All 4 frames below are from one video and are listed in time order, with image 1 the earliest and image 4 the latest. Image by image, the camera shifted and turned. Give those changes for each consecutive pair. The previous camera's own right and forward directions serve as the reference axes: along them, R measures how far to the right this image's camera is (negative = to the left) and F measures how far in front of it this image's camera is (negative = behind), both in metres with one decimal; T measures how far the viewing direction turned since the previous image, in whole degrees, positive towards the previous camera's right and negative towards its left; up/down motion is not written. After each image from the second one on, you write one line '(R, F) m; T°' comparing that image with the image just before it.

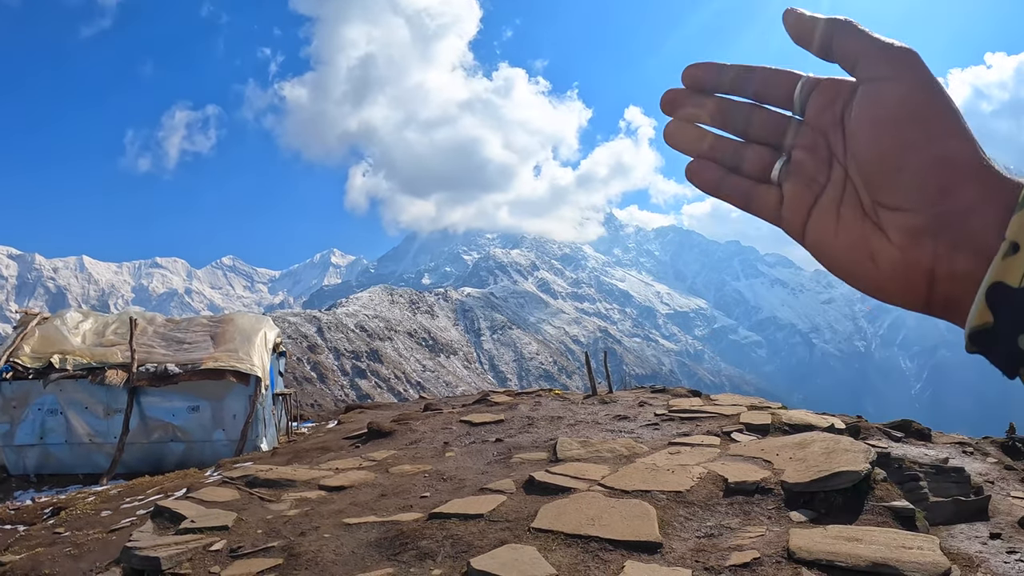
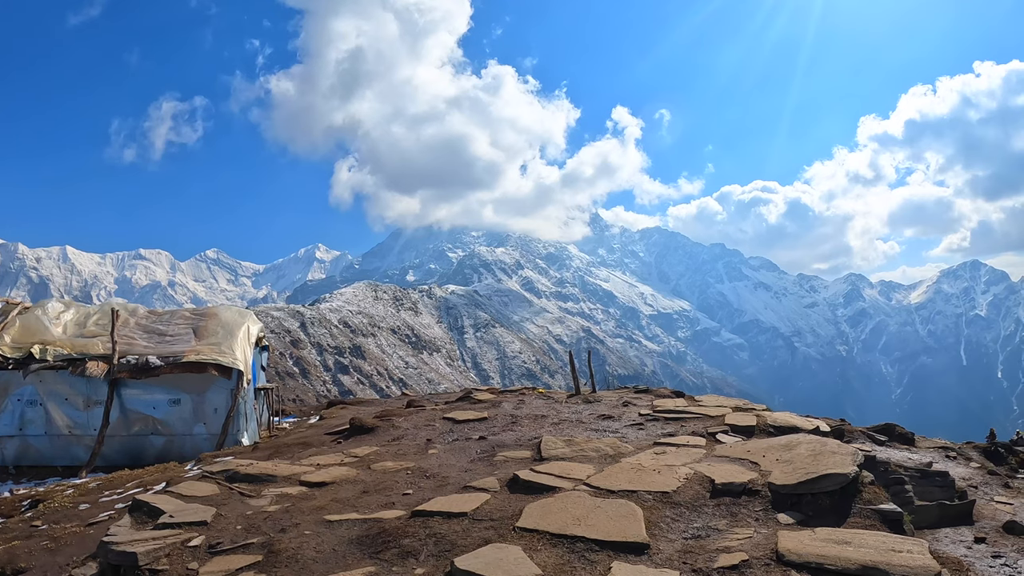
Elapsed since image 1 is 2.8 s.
(0.0, +0.1) m; +1°
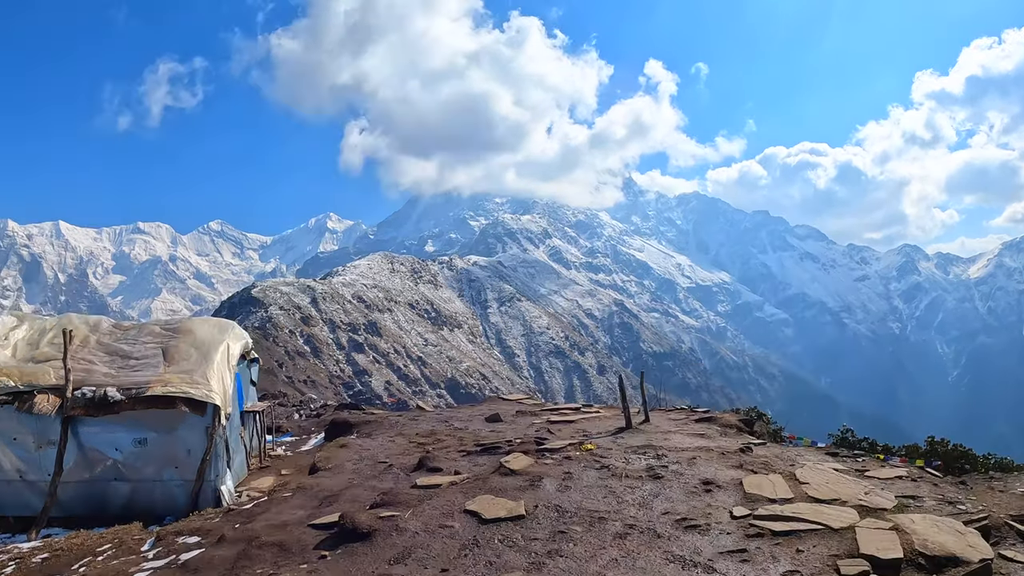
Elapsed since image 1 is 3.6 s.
(-2.3, +5.8) m; -1°
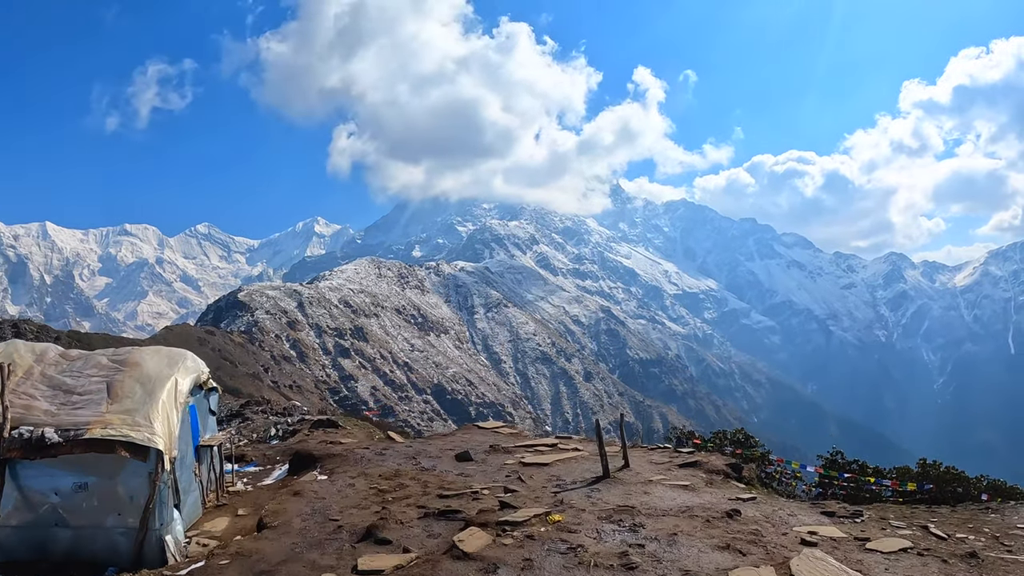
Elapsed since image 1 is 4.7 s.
(+1.1, +0.1) m; 0°
